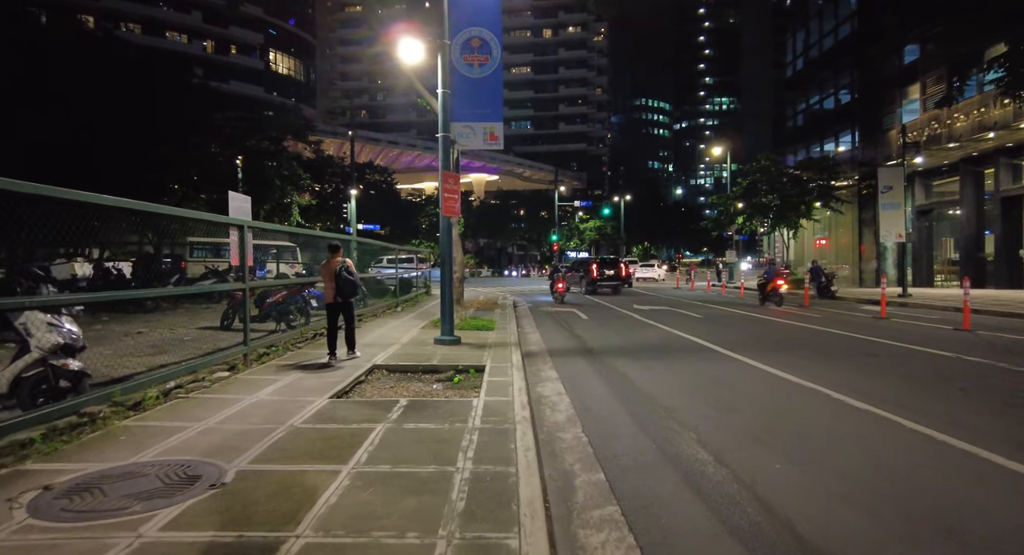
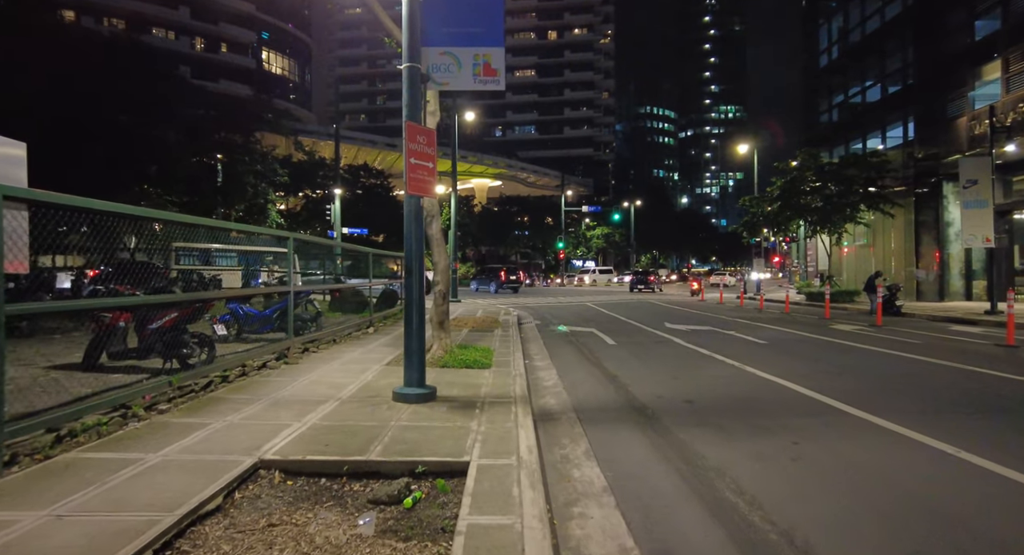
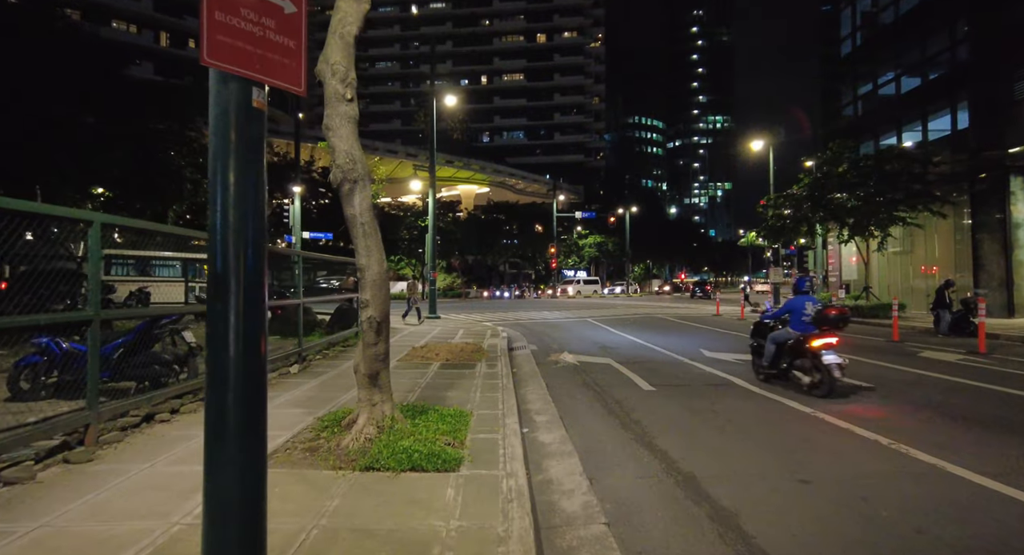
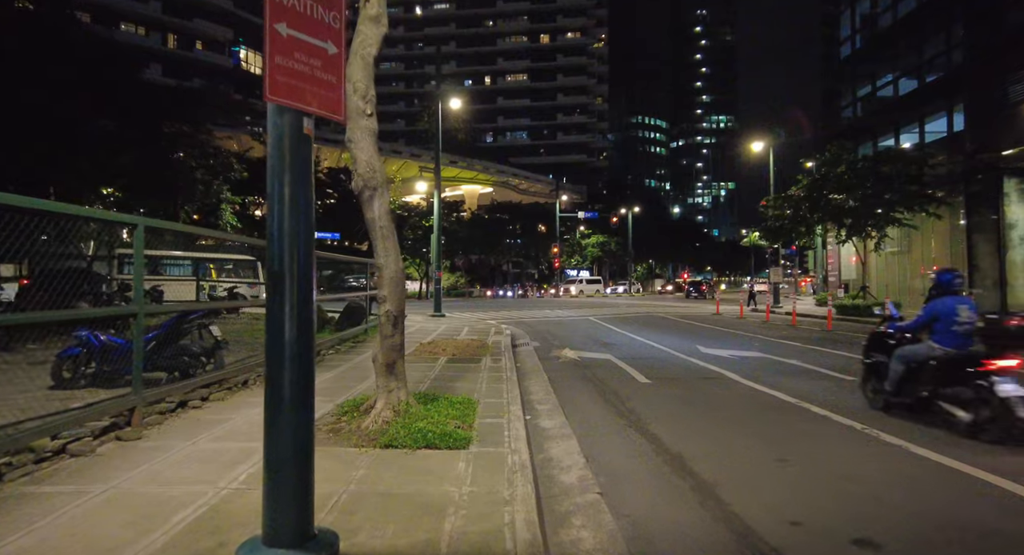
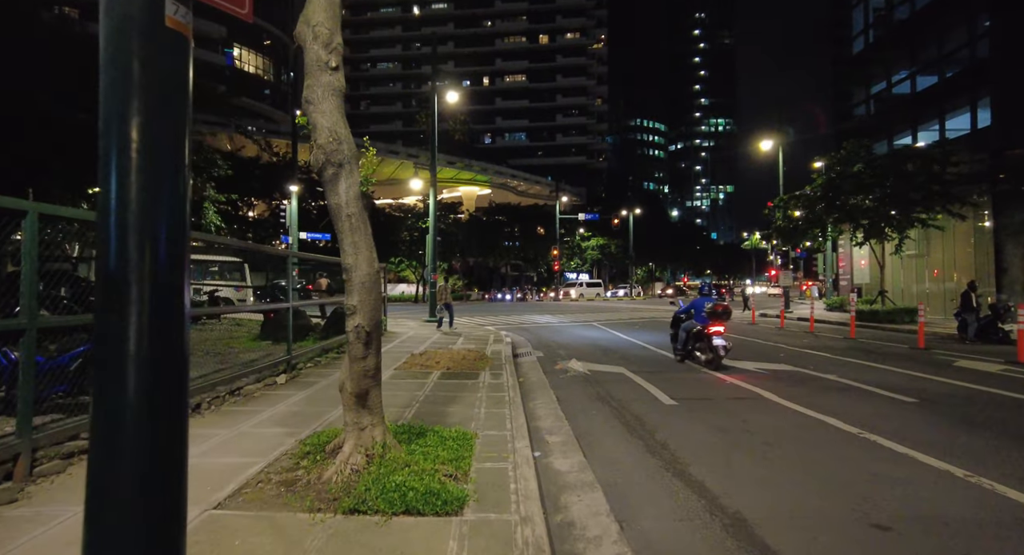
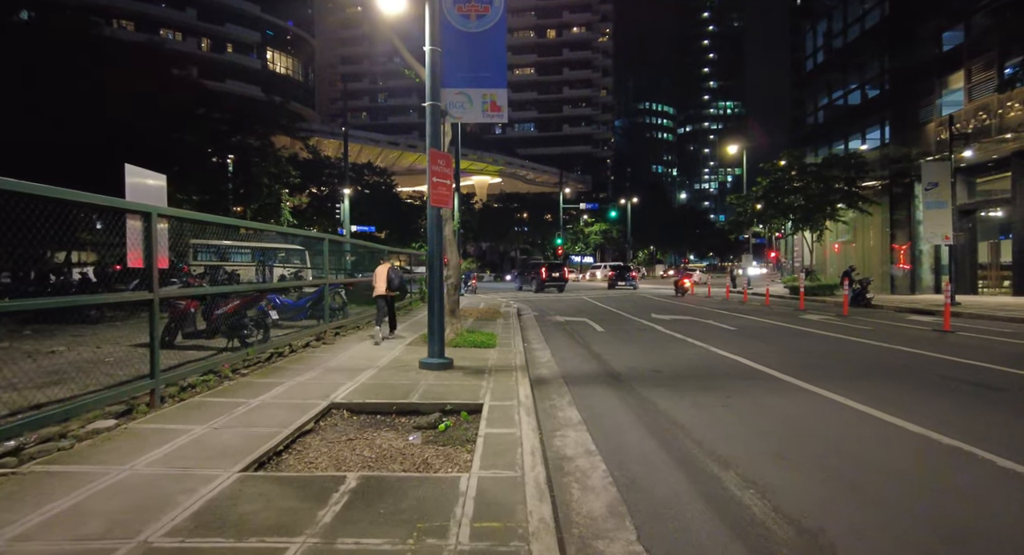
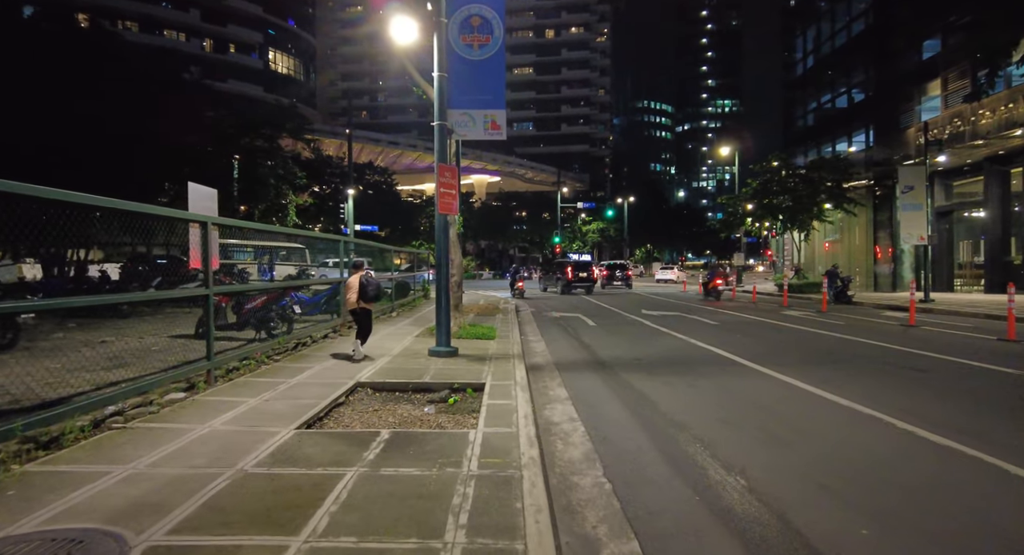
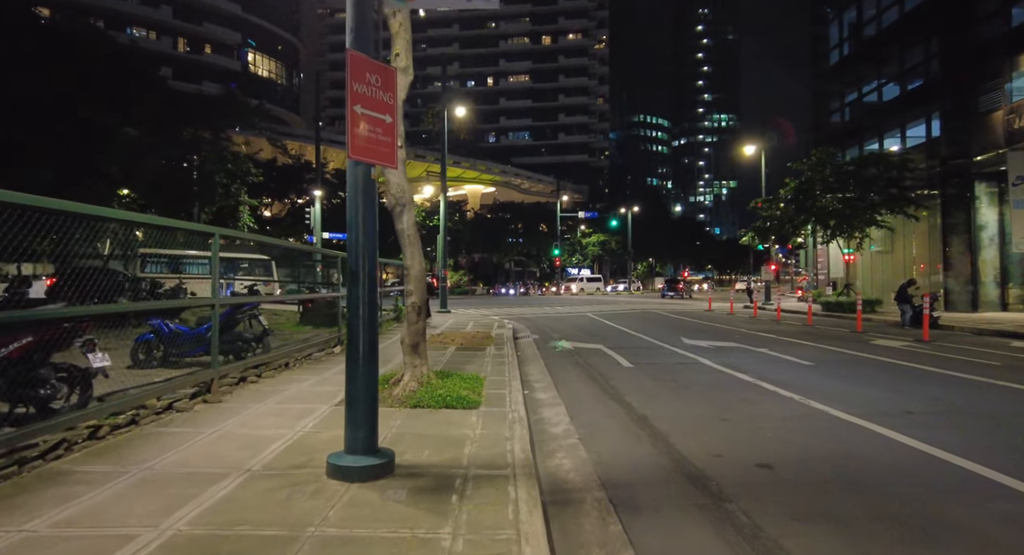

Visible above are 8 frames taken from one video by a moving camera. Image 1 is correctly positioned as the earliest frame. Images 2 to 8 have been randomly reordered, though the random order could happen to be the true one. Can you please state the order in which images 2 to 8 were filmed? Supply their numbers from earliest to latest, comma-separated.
7, 6, 2, 8, 4, 3, 5
